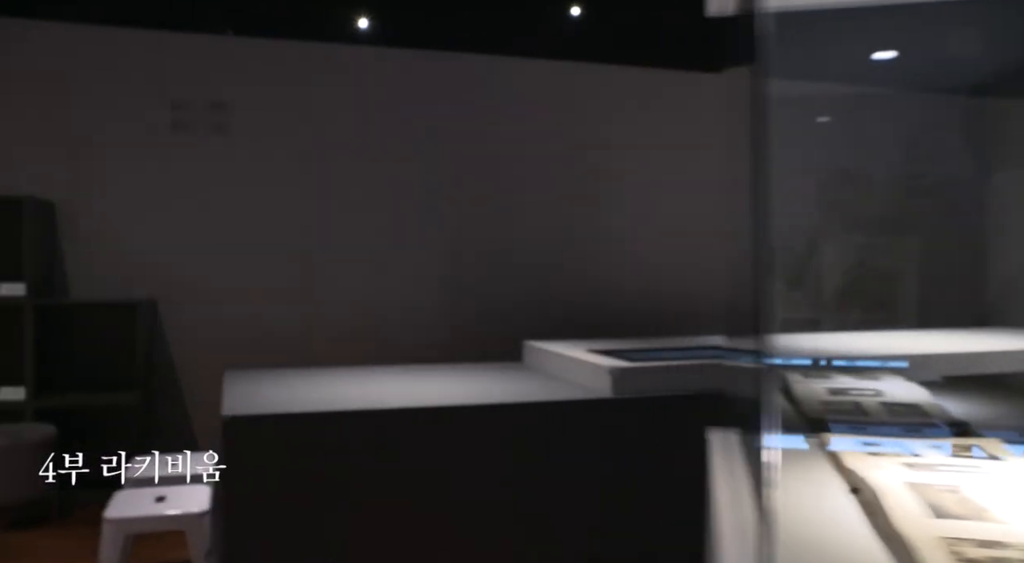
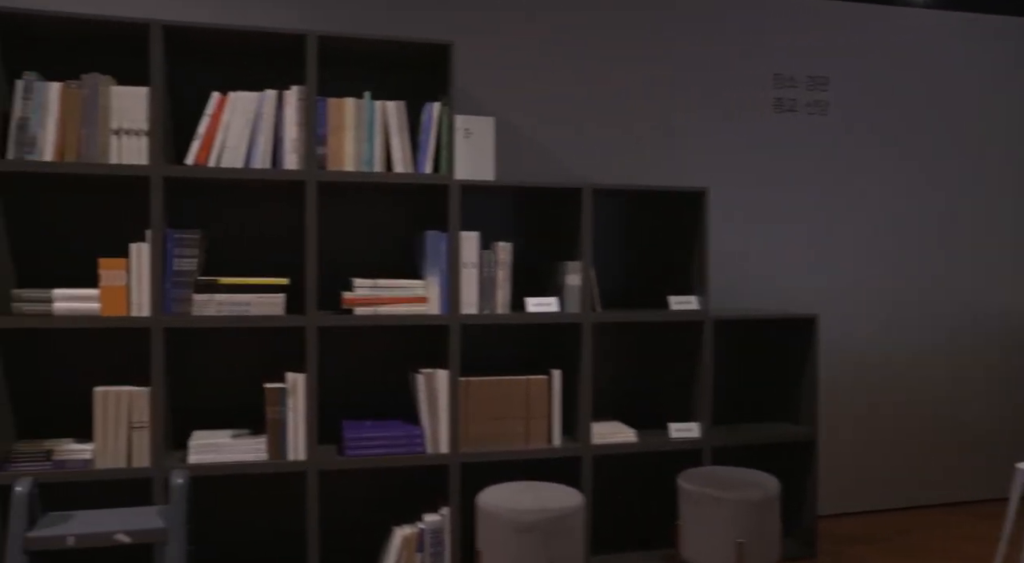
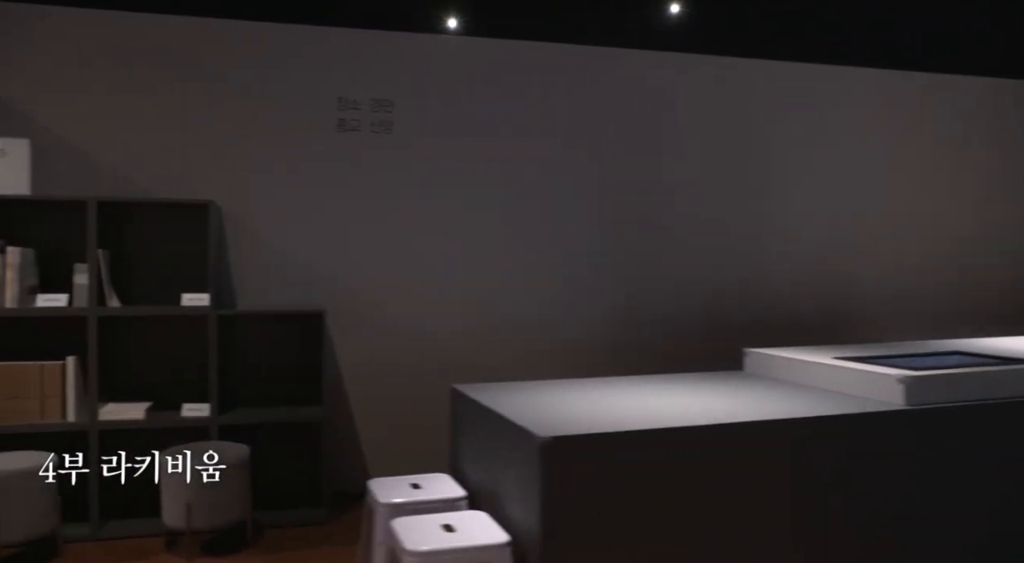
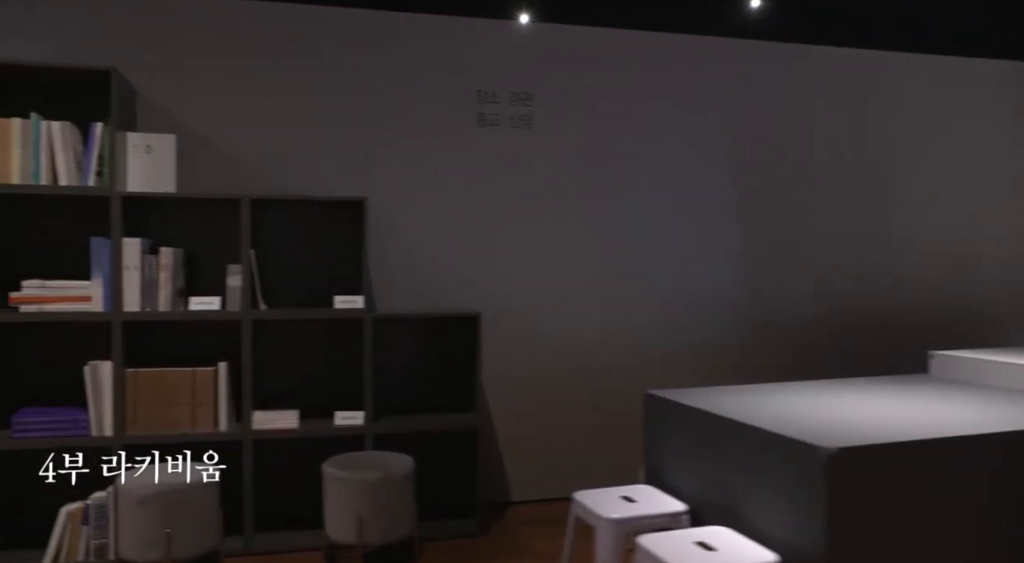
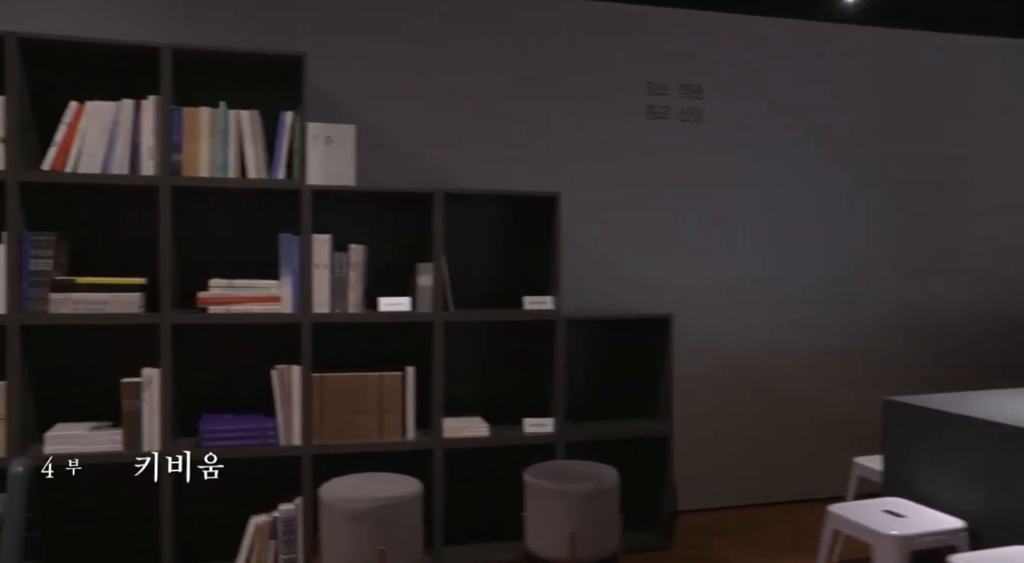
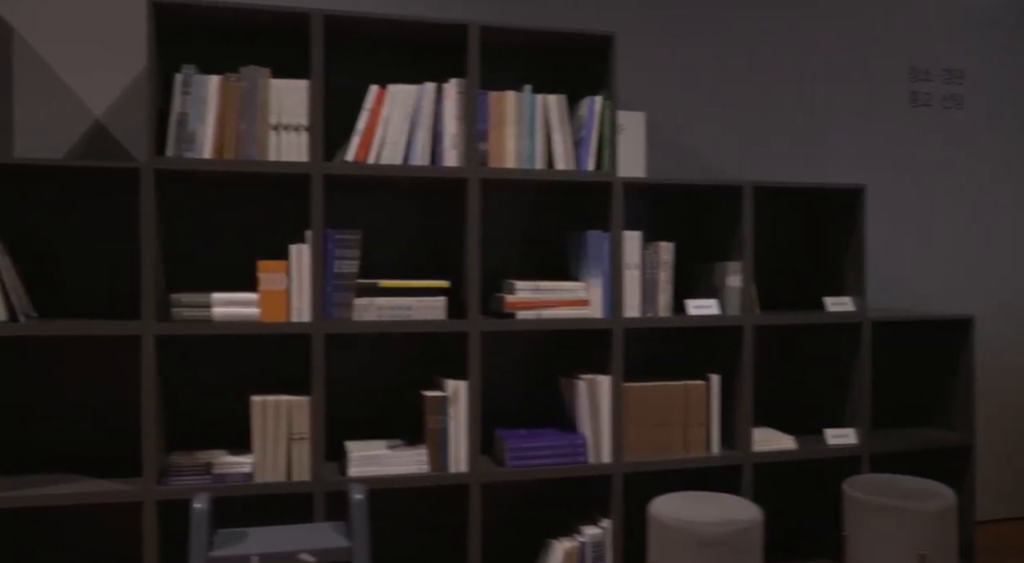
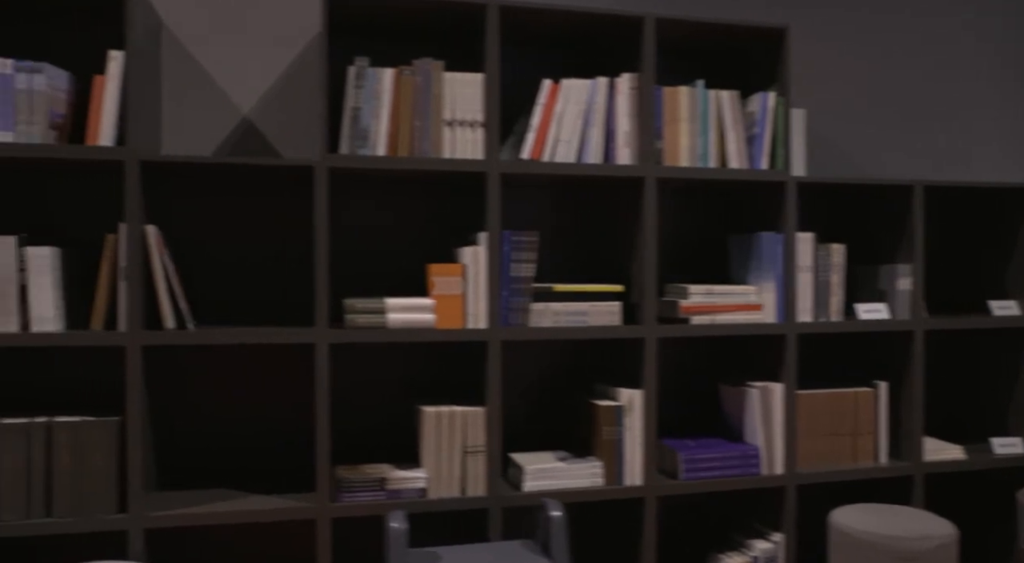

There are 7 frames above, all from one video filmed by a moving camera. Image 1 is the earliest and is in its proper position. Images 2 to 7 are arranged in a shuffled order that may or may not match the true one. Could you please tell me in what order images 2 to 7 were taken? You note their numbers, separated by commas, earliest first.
3, 4, 5, 2, 6, 7
